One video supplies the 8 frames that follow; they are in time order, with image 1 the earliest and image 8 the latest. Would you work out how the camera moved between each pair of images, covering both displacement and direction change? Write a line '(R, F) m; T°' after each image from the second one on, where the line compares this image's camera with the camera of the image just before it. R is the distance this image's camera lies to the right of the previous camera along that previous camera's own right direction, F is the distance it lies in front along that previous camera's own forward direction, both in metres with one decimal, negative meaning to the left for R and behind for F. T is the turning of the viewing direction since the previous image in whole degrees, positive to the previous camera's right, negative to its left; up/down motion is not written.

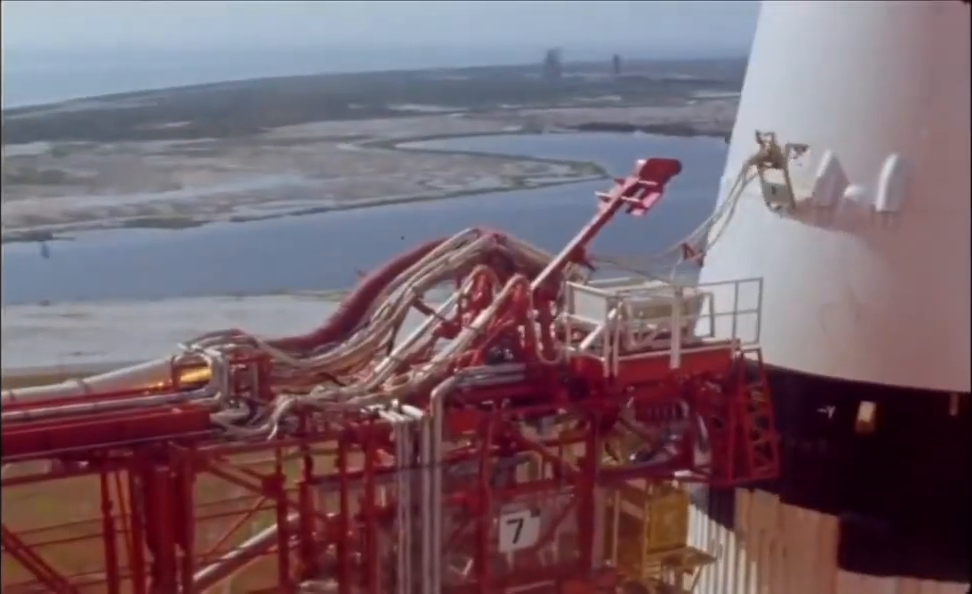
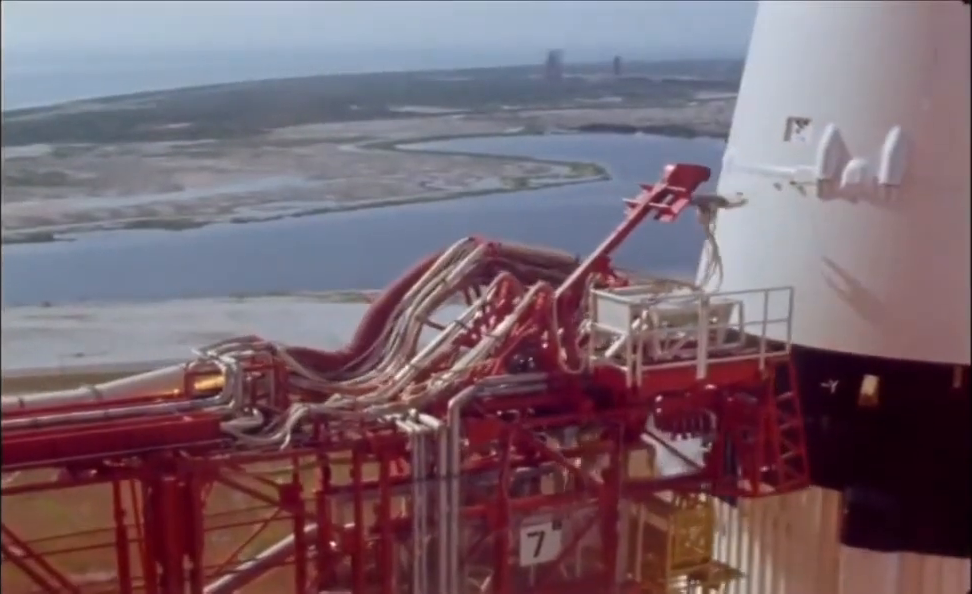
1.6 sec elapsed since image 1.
(-0.2, +0.2) m; 0°
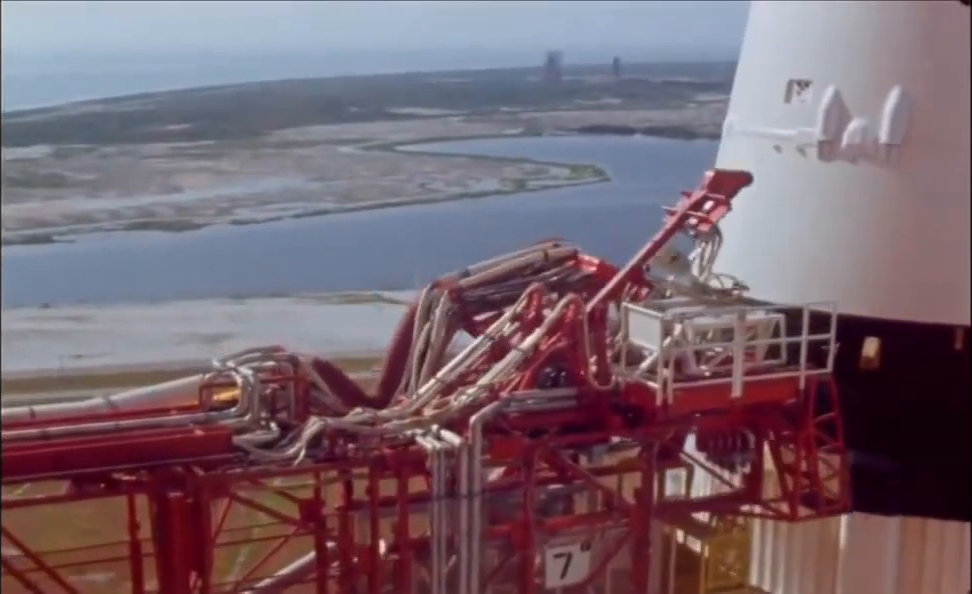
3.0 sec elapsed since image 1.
(-0.2, +0.4) m; 0°
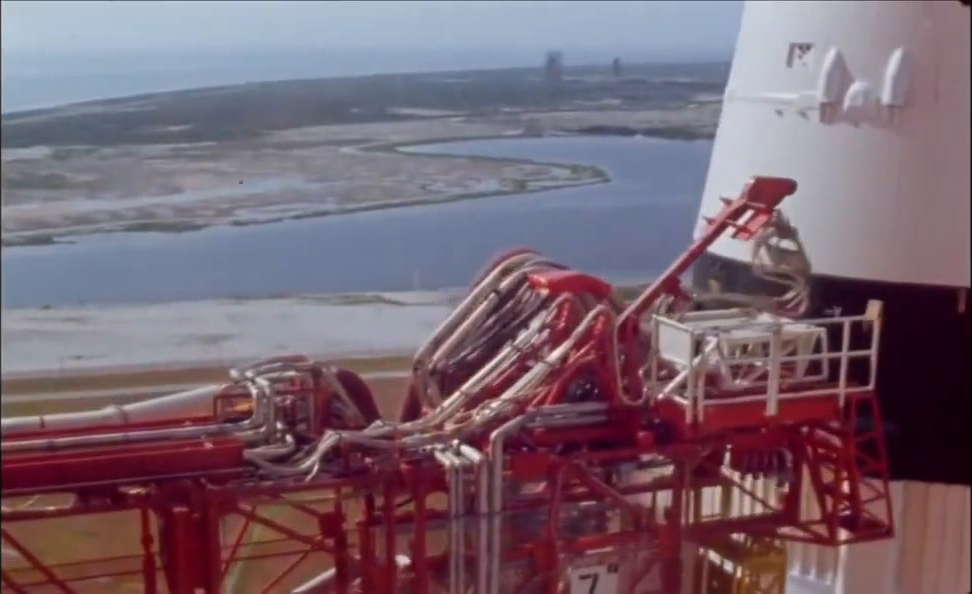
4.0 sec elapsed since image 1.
(-0.2, +0.4) m; 0°
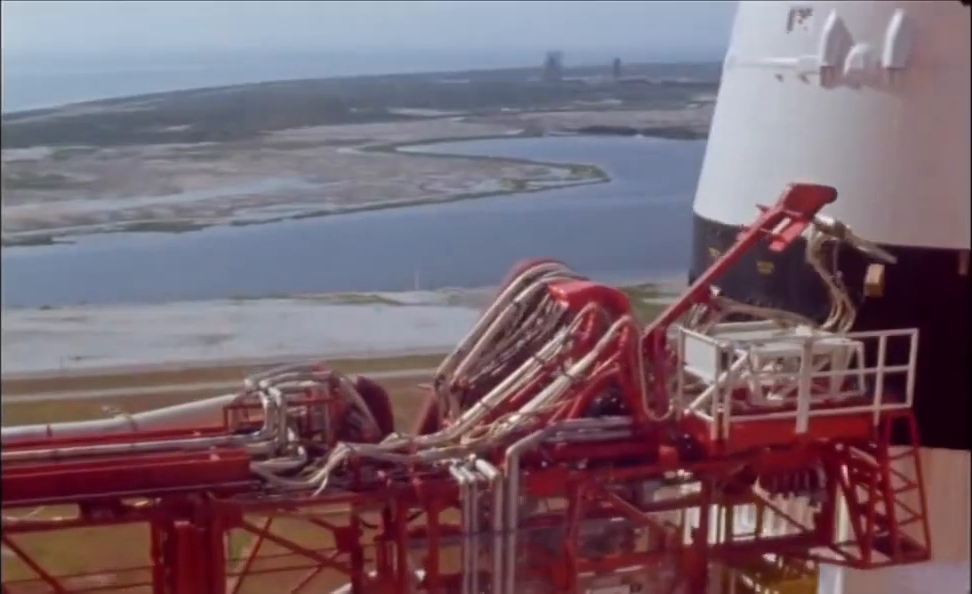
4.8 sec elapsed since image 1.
(-0.1, +0.3) m; 0°
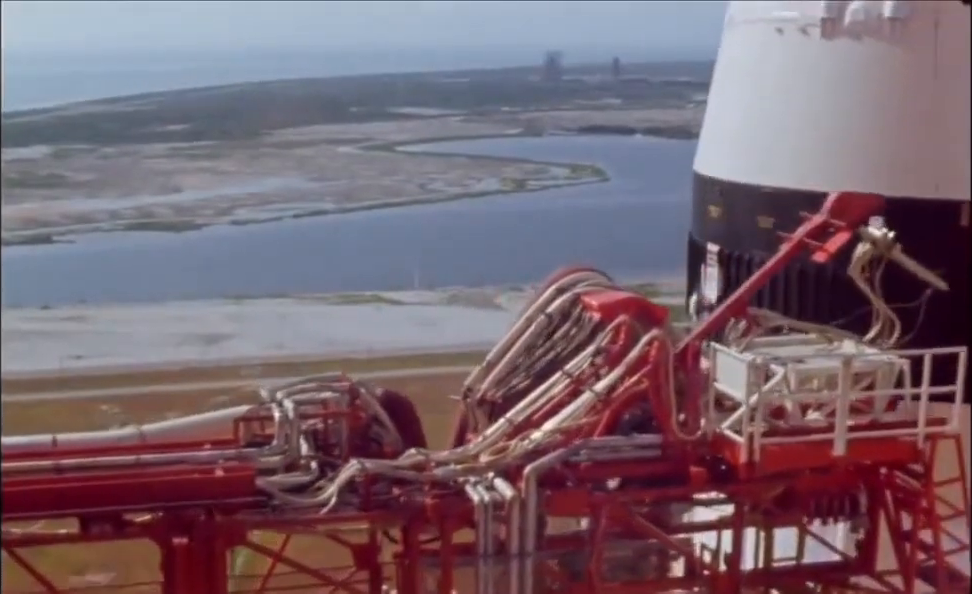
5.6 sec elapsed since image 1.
(-0.1, +0.4) m; 0°
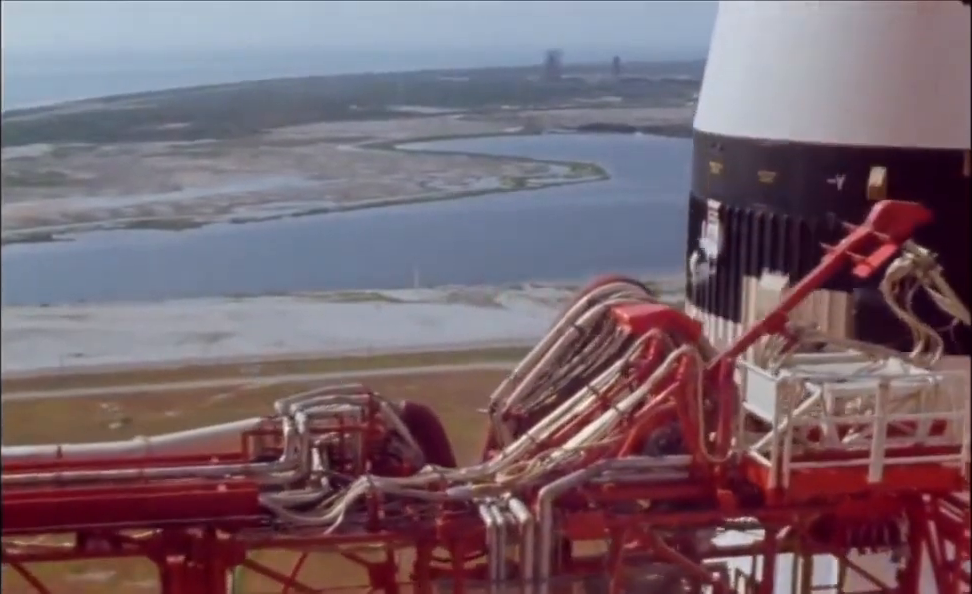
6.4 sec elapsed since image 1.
(-0.1, +0.4) m; 0°
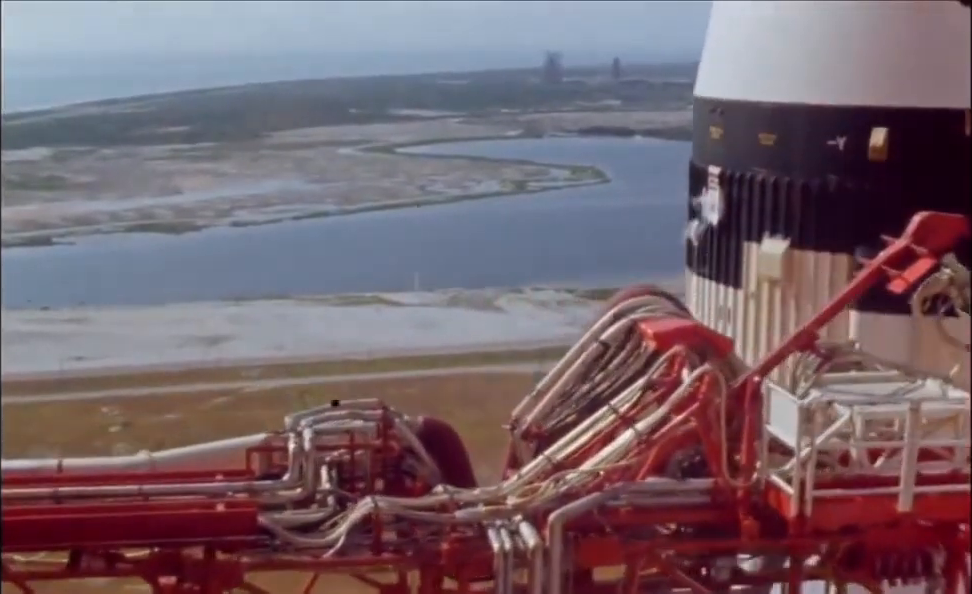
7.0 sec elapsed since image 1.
(-0.1, +0.4) m; 0°
